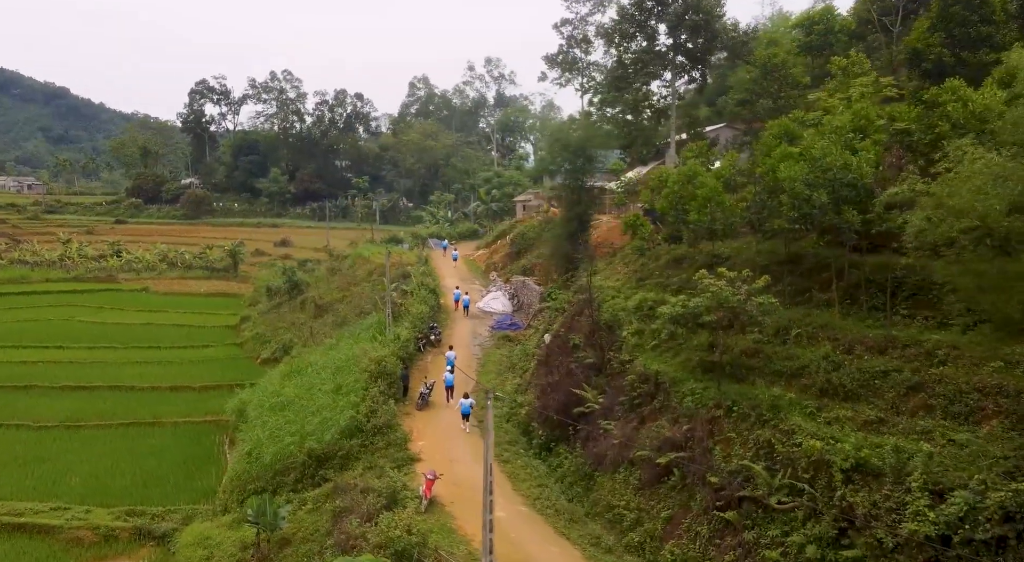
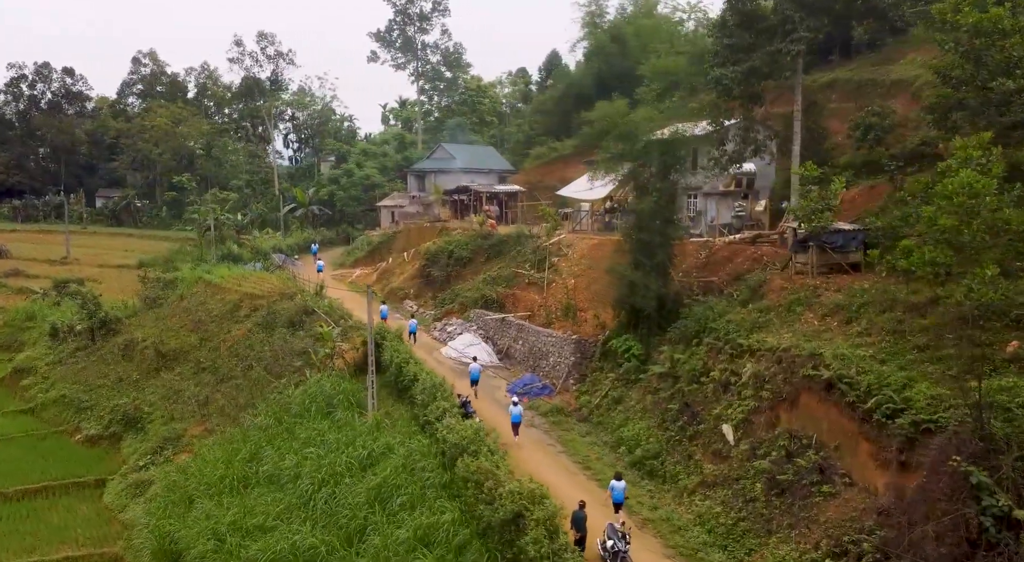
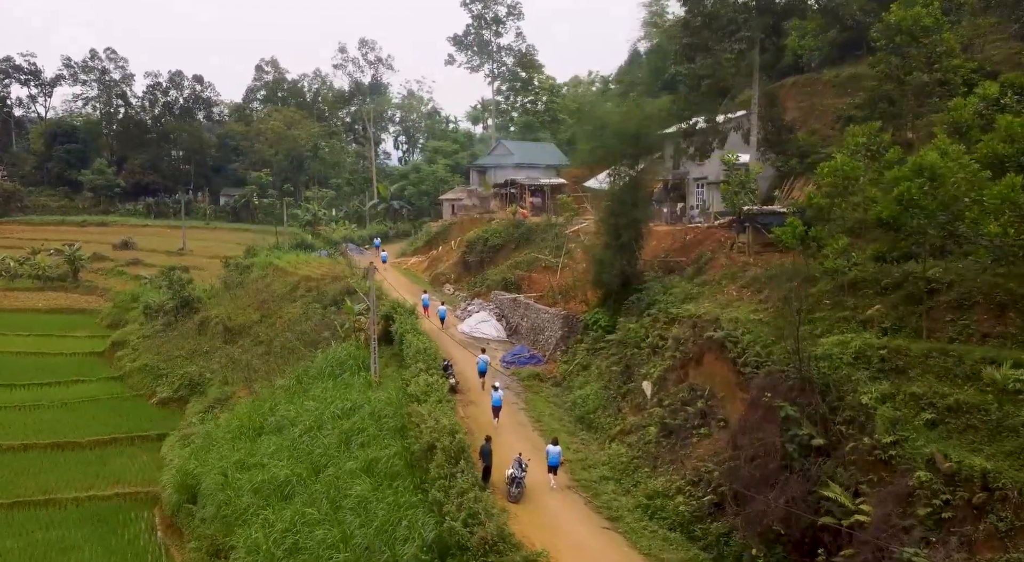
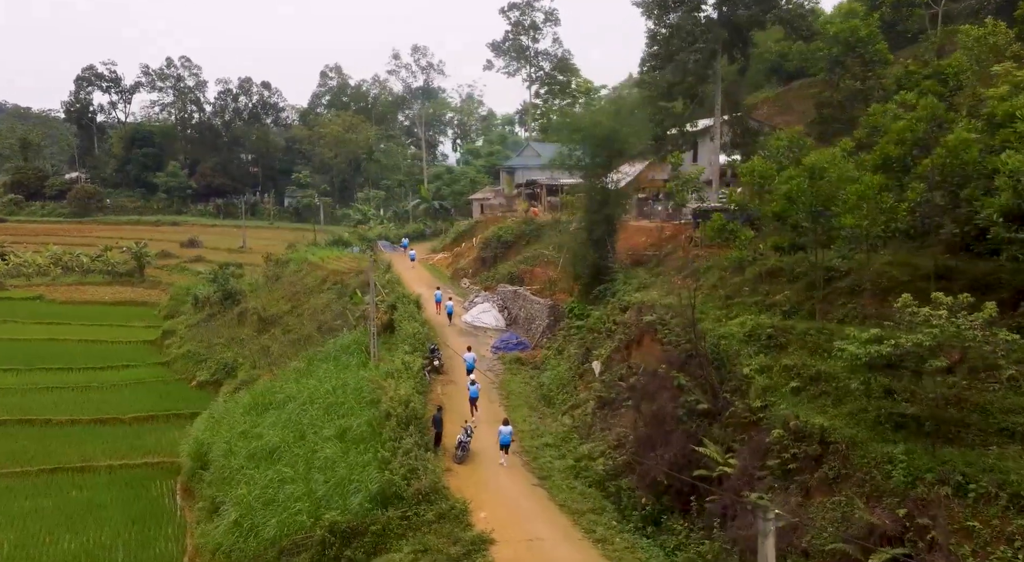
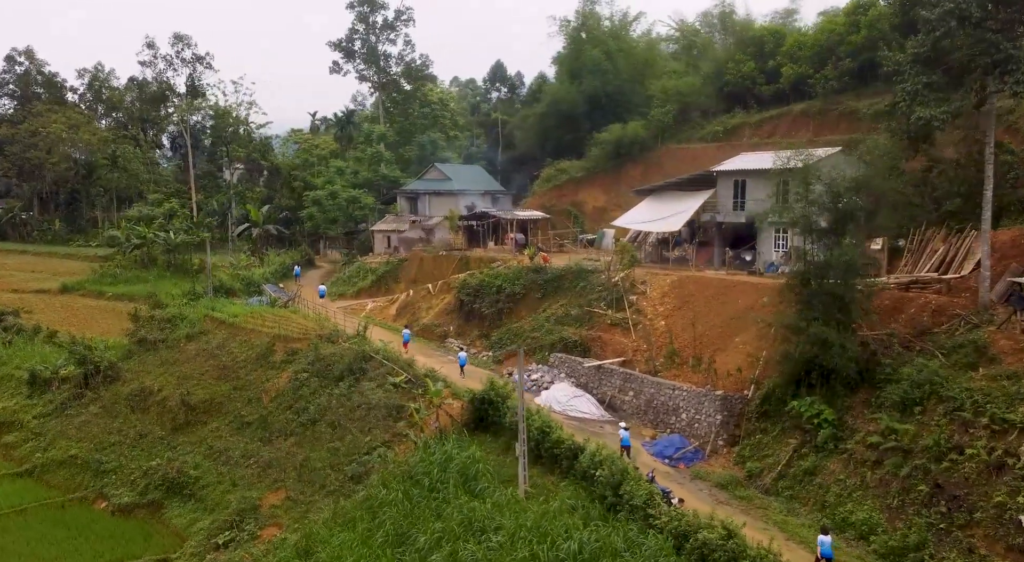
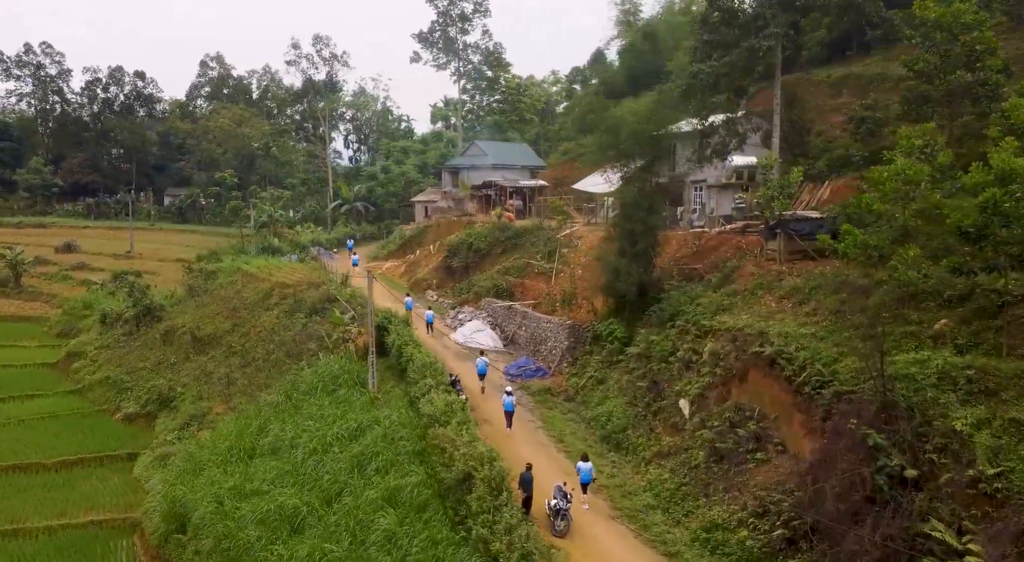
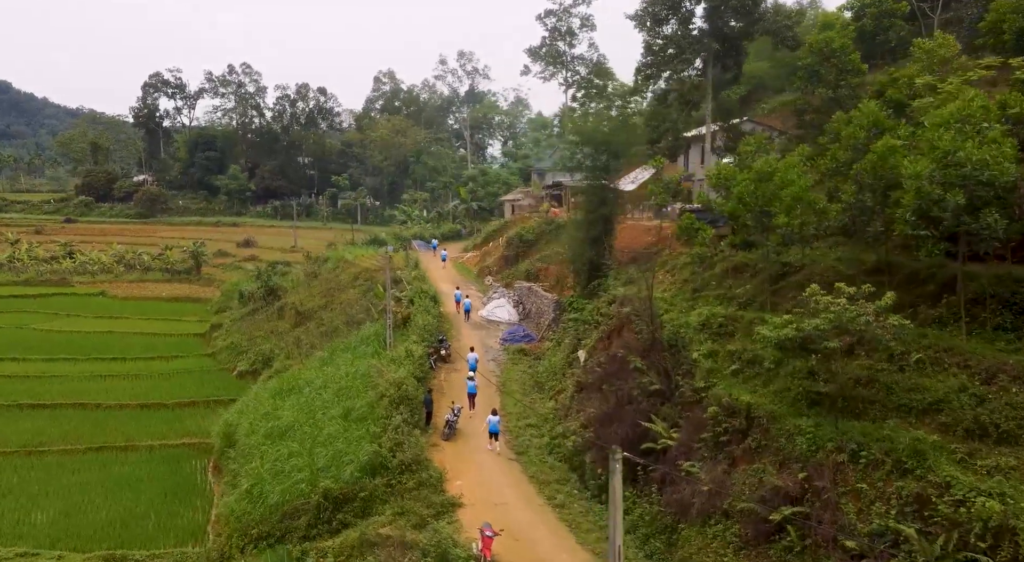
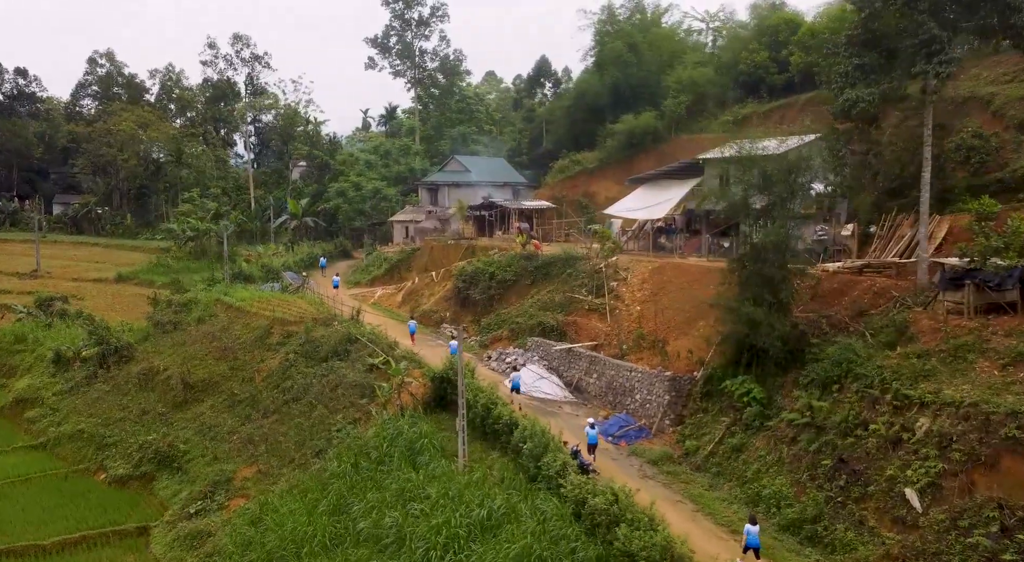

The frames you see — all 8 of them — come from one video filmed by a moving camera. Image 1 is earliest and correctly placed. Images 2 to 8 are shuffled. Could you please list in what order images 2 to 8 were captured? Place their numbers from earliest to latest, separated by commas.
7, 4, 3, 6, 2, 8, 5
